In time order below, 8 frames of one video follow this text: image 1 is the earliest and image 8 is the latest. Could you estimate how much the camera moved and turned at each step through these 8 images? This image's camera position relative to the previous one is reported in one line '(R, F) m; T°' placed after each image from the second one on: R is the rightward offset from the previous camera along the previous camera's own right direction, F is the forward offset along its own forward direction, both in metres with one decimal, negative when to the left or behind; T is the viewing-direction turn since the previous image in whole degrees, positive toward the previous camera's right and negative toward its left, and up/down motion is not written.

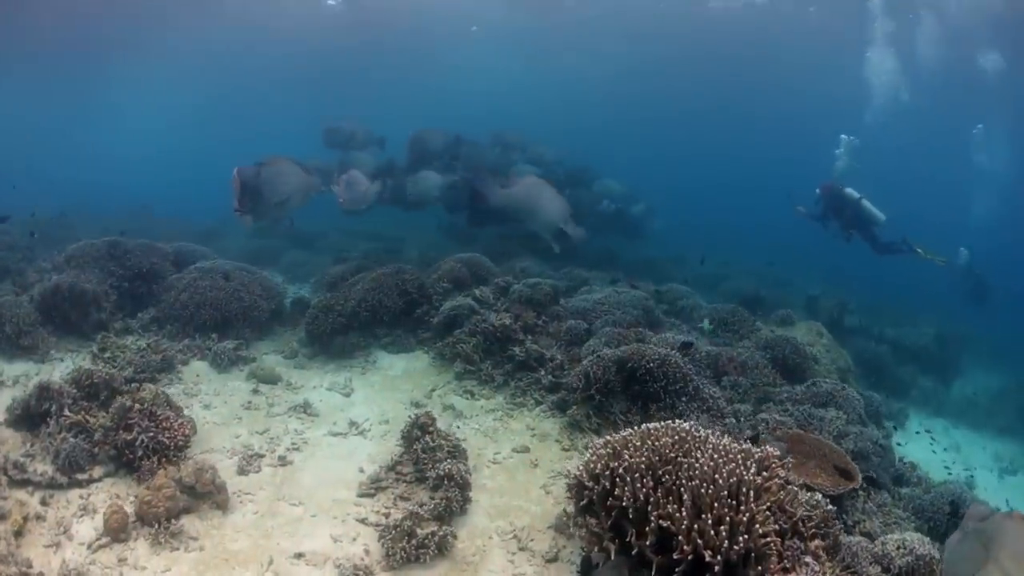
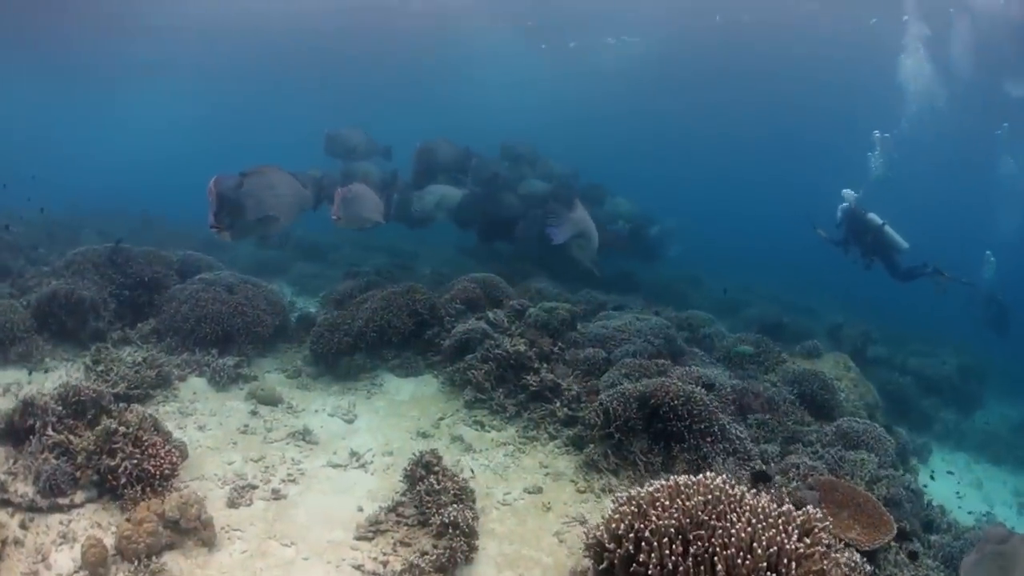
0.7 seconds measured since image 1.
(-0.1, +0.4) m; -1°
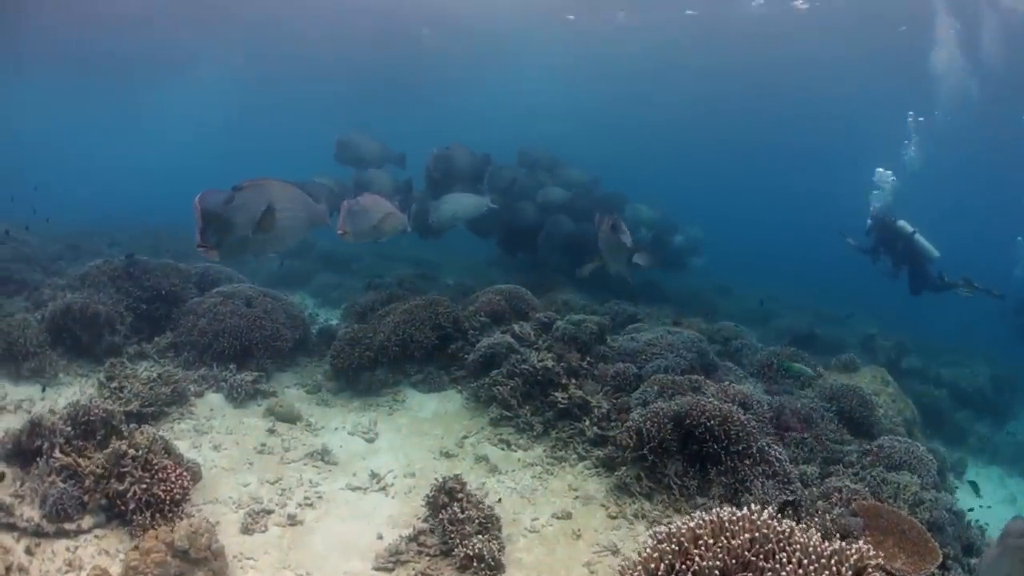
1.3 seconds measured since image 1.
(0.0, +0.3) m; -2°
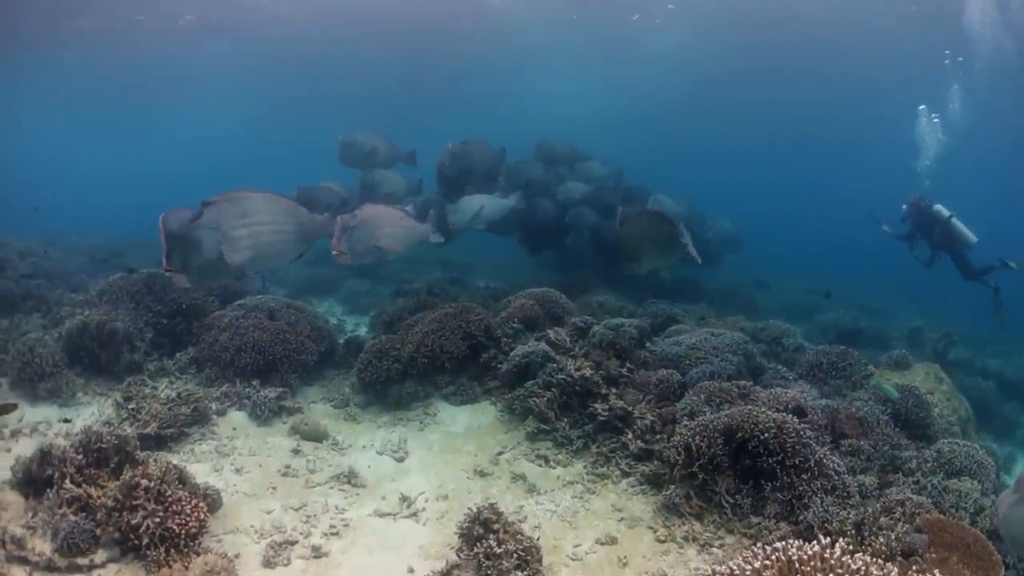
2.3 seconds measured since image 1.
(0.0, +0.4) m; -3°
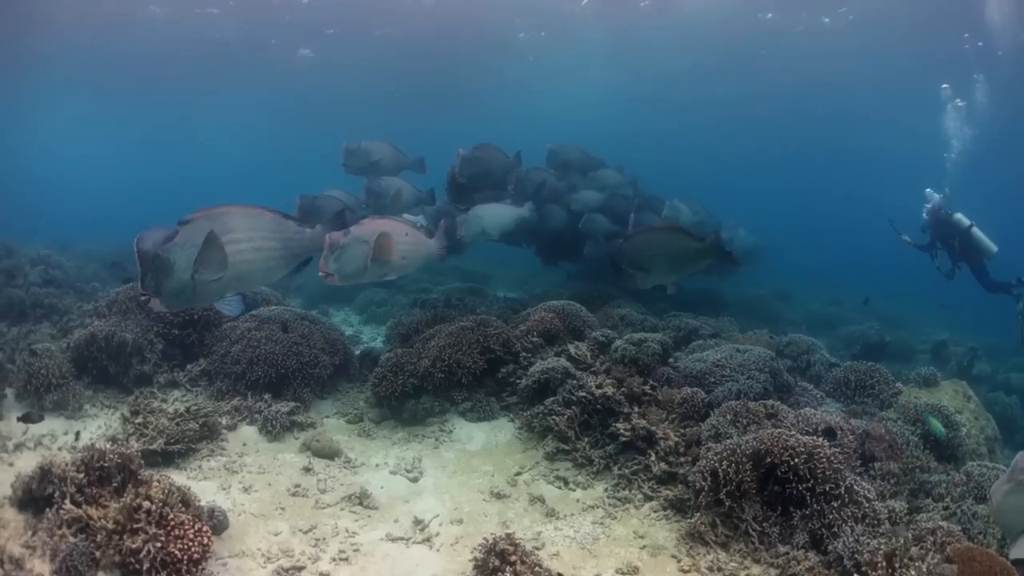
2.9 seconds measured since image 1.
(0.0, +0.2) m; -2°
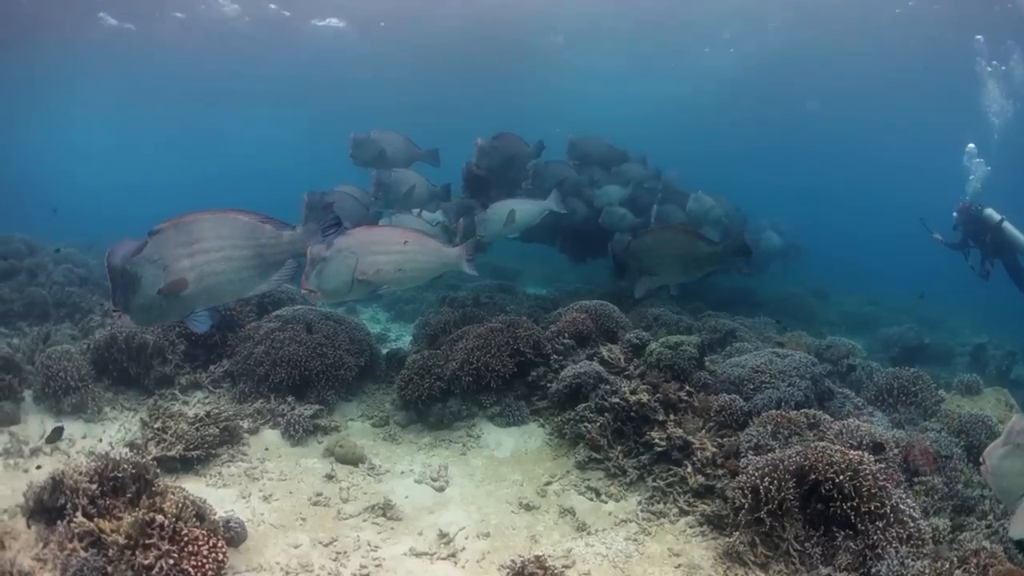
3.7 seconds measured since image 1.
(0.0, +0.3) m; -3°
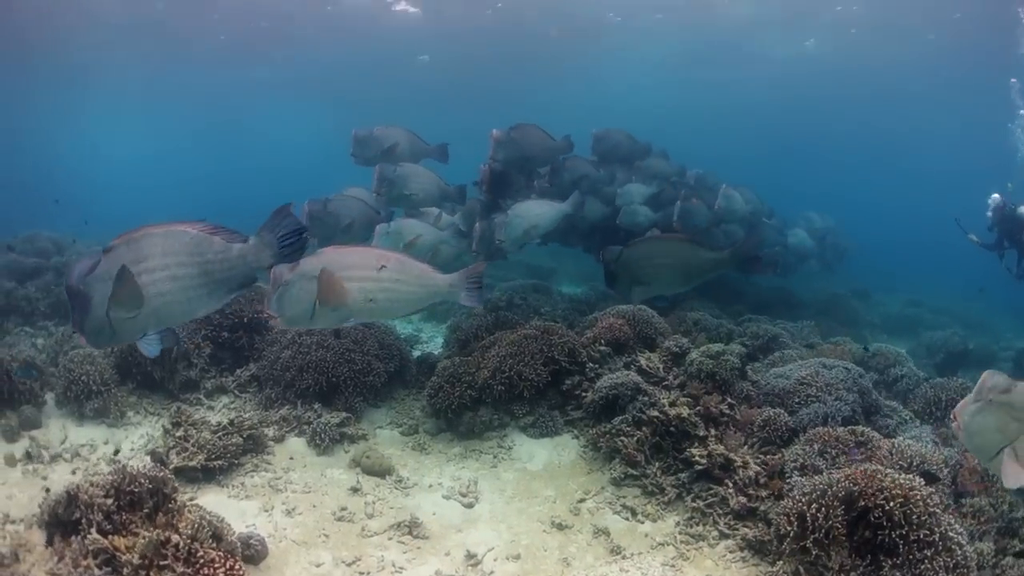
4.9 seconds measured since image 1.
(0.0, +0.3) m; -3°
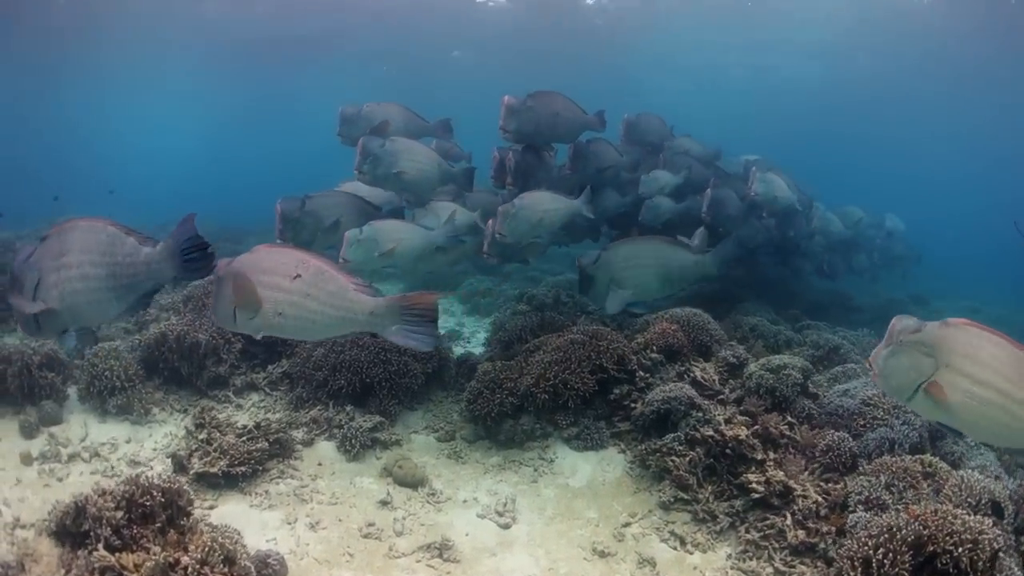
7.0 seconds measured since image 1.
(-0.1, +0.4) m; -4°
